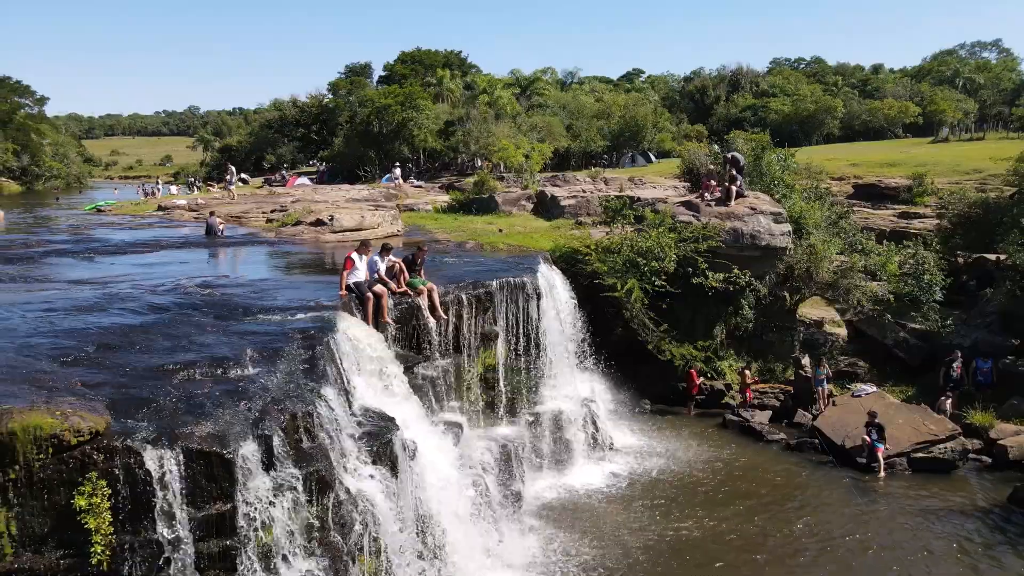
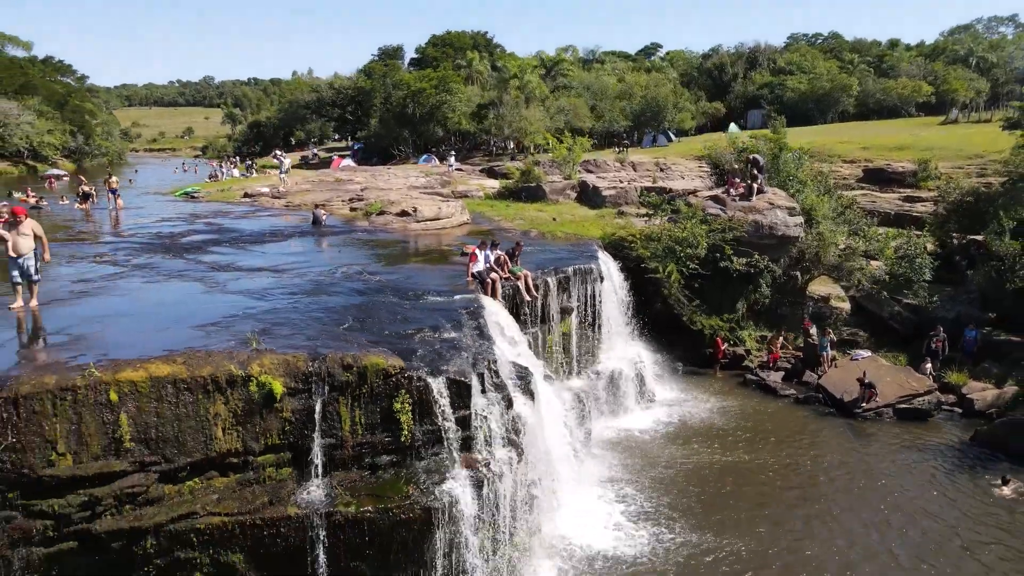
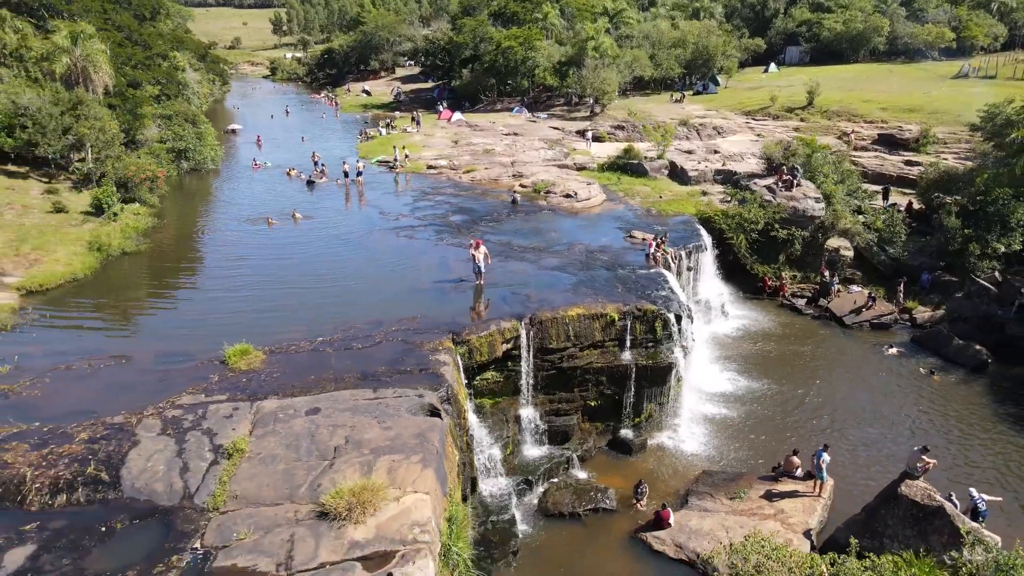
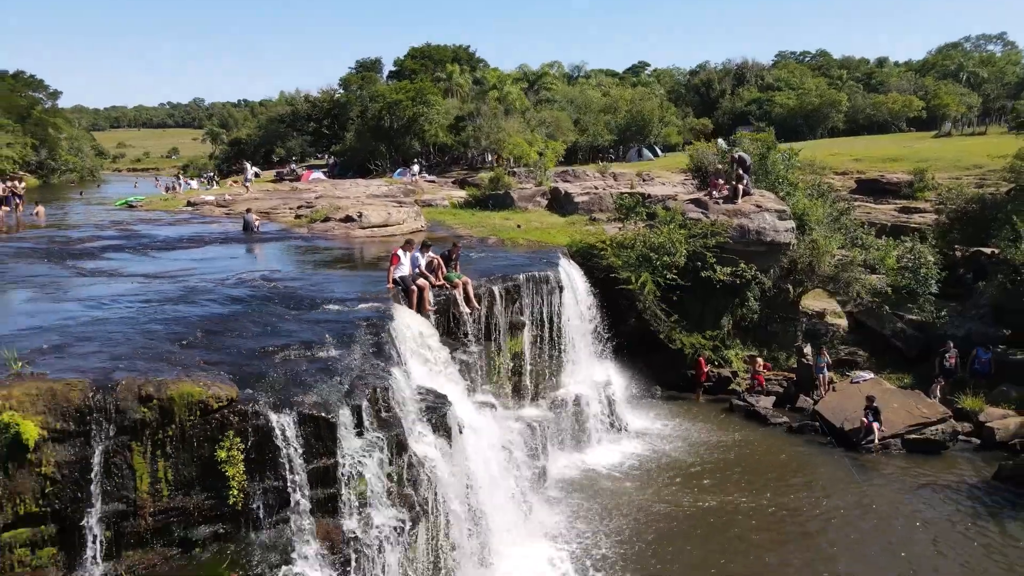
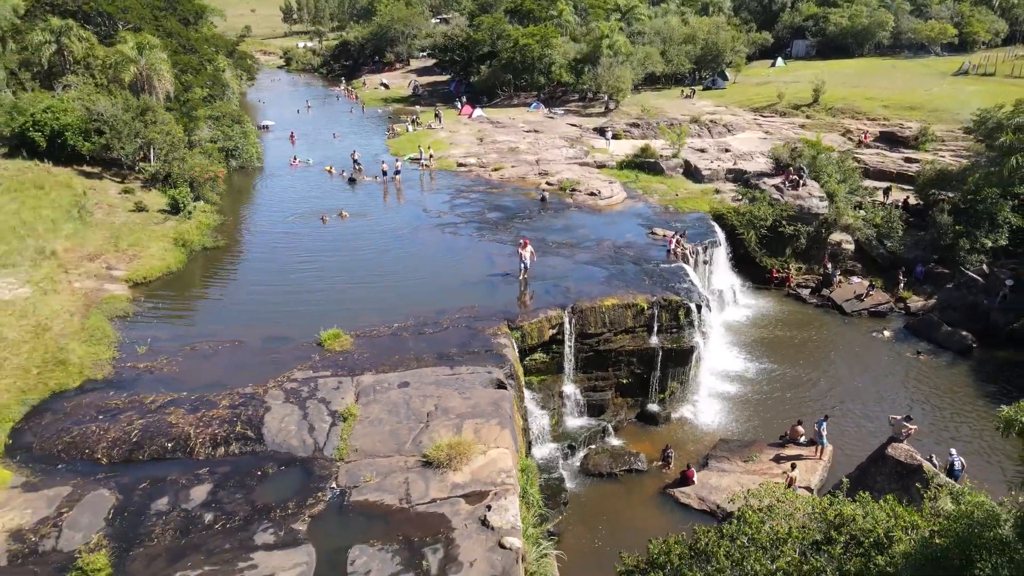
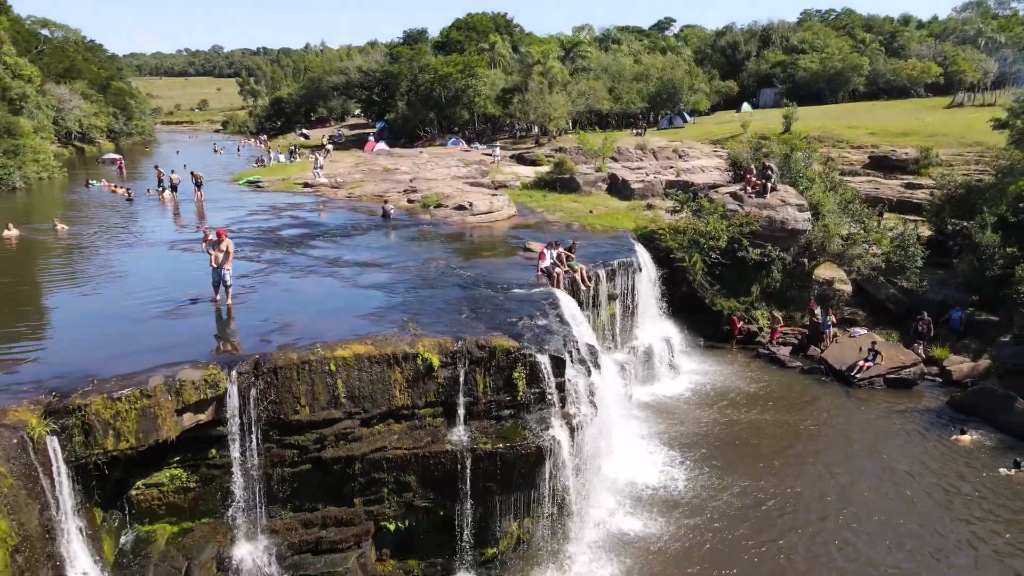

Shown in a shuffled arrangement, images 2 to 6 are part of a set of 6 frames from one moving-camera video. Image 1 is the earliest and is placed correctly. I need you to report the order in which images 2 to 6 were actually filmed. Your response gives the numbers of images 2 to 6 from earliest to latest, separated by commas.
4, 2, 6, 3, 5
